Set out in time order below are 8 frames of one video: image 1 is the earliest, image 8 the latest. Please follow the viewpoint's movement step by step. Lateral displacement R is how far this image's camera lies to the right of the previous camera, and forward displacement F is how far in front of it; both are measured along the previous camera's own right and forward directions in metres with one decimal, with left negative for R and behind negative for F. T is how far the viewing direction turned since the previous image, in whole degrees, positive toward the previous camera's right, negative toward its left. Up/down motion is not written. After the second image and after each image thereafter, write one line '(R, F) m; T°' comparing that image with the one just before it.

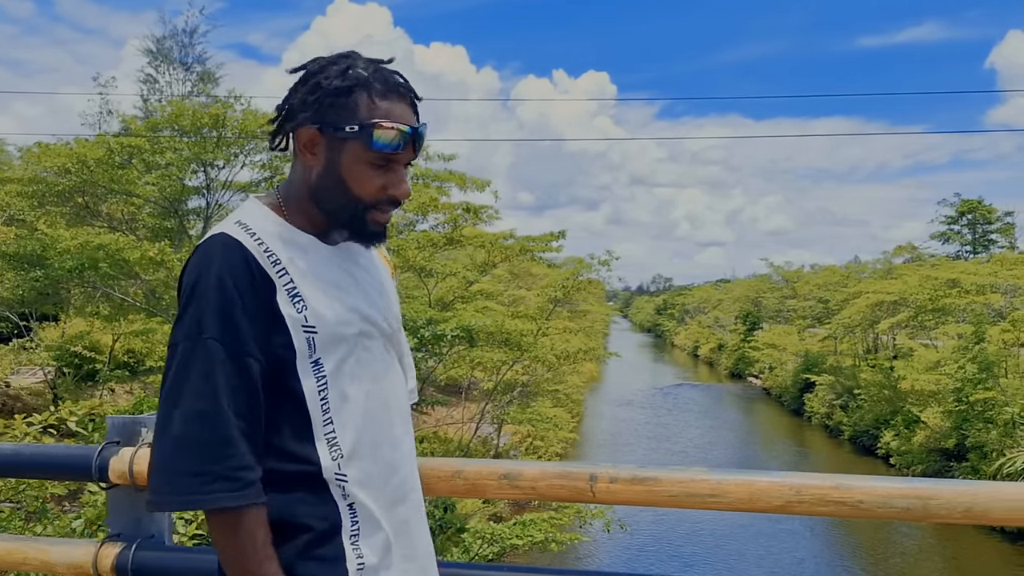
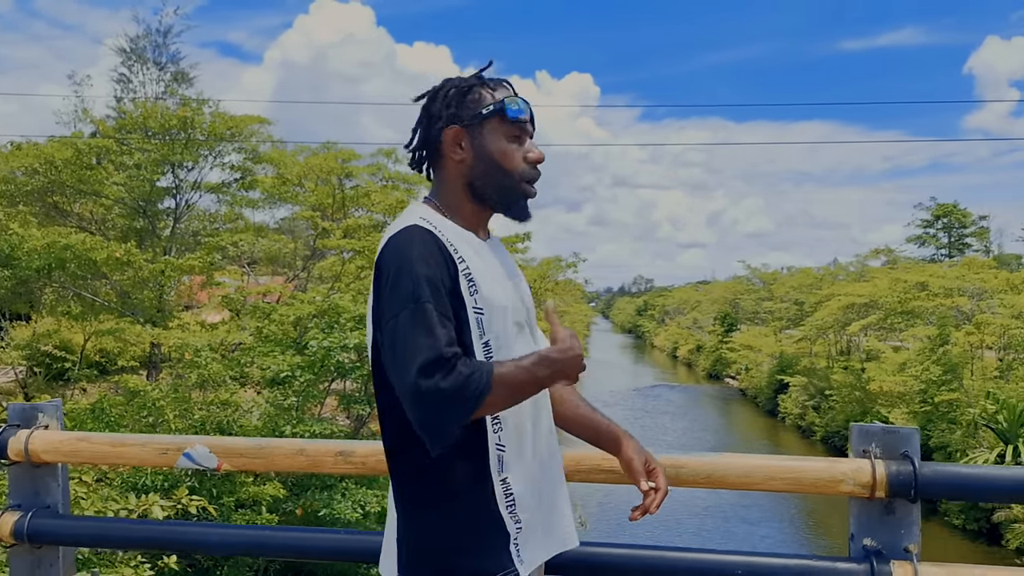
(+0.2, -0.2) m; +1°
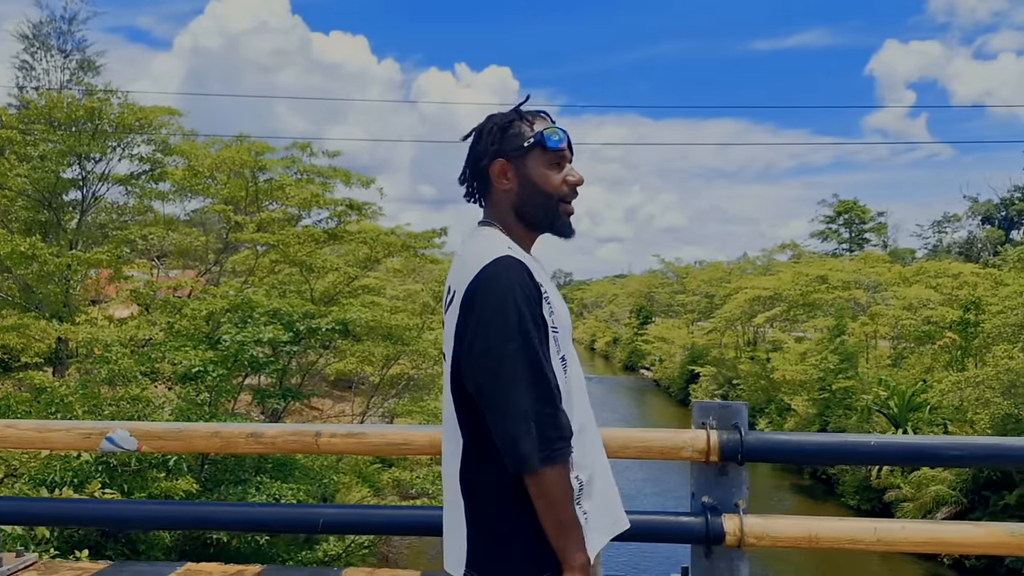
(0.0, -0.2) m; +5°
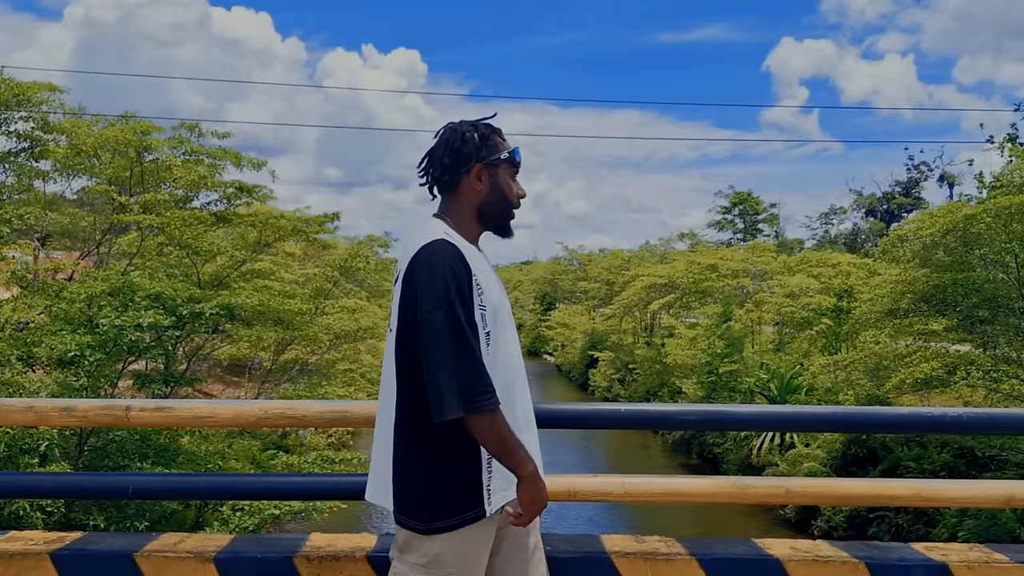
(+0.2, -0.2) m; +6°
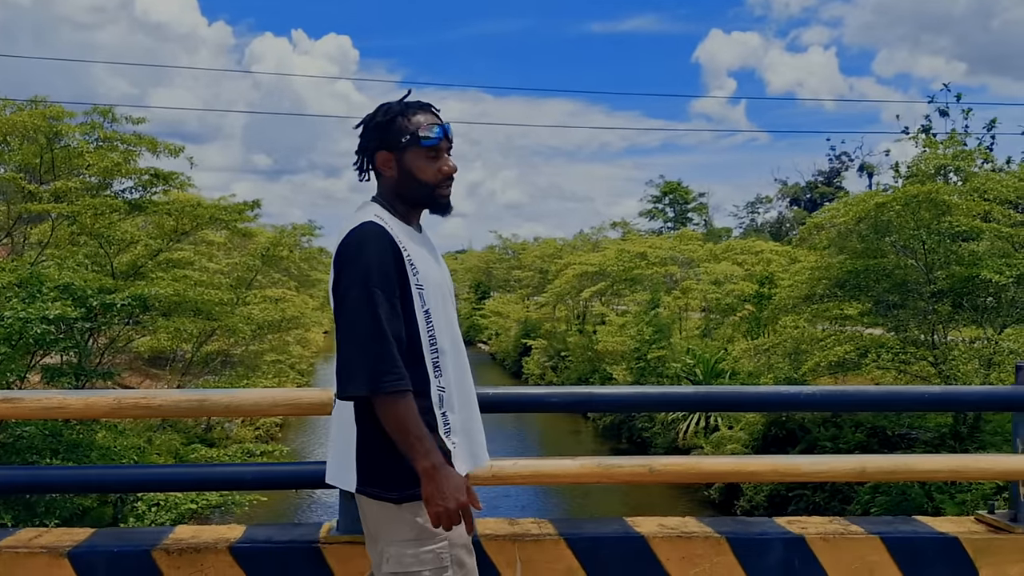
(+0.1, 0.0) m; +4°
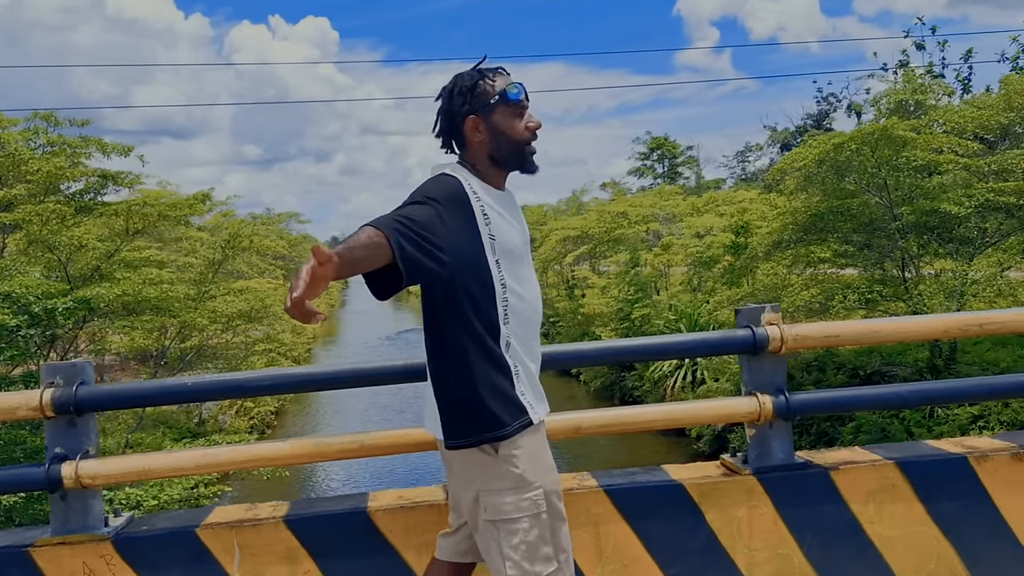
(+0.6, 0.0) m; 0°
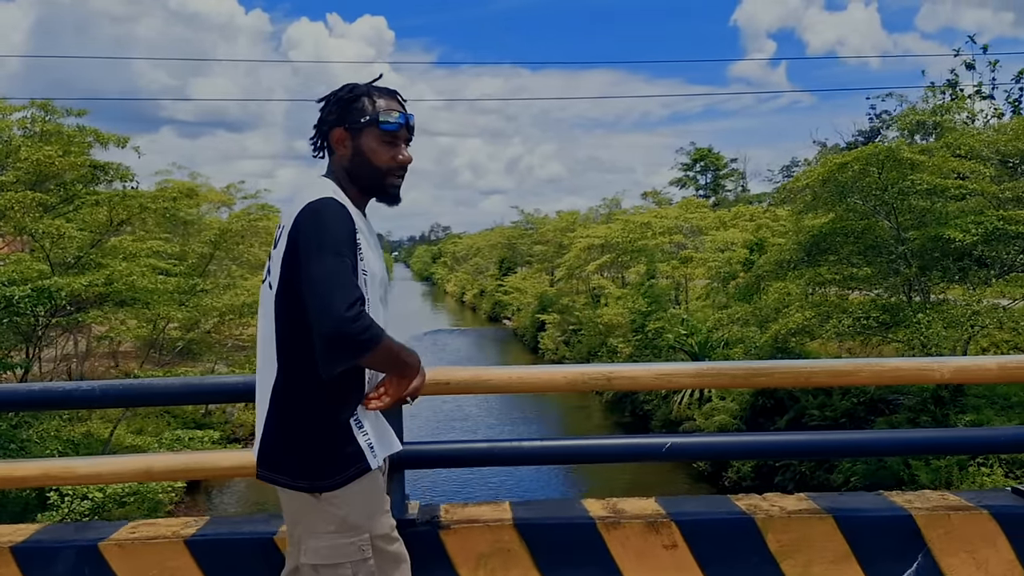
(+0.9, +0.2) m; -3°
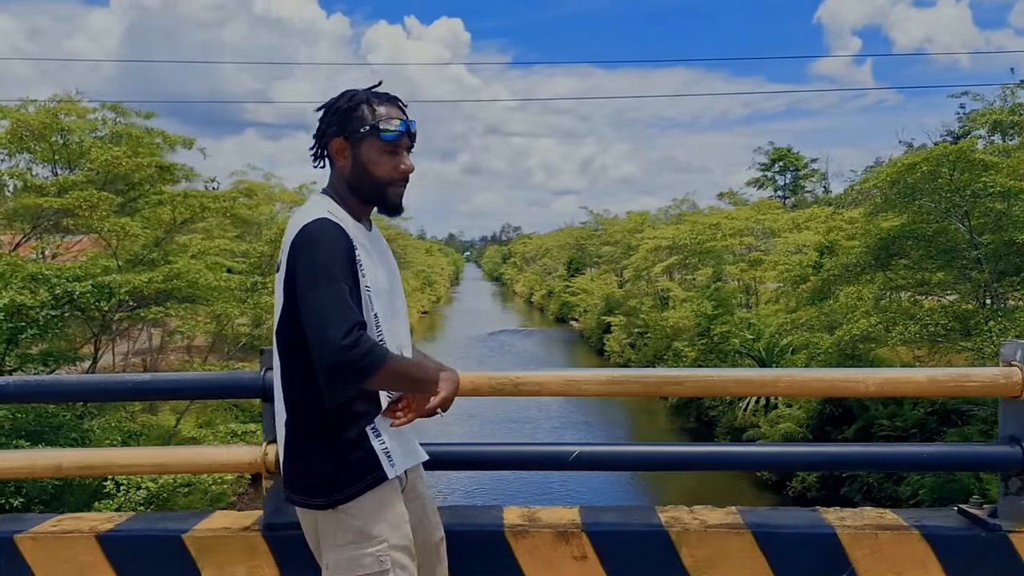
(+0.3, +0.1) m; -5°
